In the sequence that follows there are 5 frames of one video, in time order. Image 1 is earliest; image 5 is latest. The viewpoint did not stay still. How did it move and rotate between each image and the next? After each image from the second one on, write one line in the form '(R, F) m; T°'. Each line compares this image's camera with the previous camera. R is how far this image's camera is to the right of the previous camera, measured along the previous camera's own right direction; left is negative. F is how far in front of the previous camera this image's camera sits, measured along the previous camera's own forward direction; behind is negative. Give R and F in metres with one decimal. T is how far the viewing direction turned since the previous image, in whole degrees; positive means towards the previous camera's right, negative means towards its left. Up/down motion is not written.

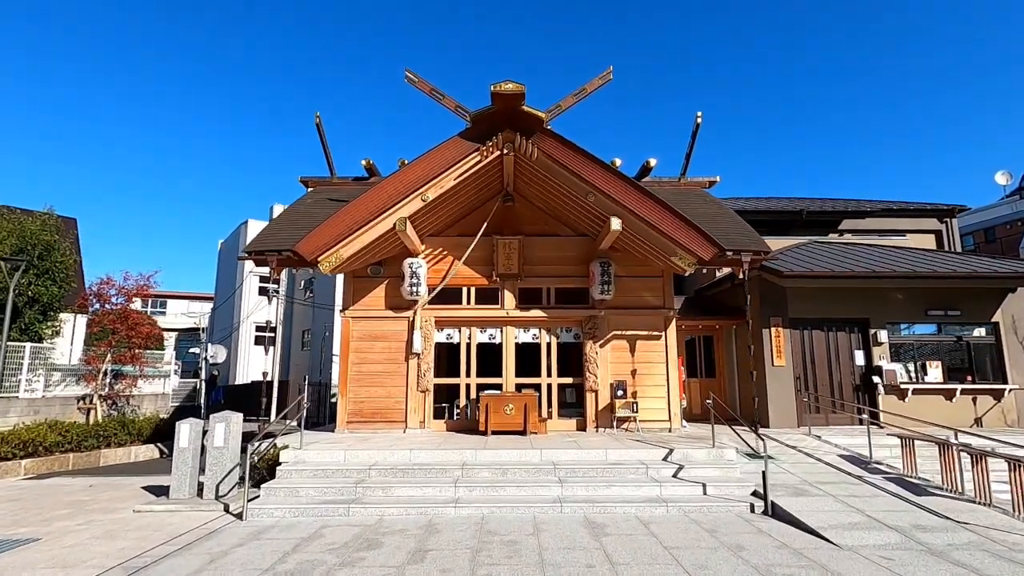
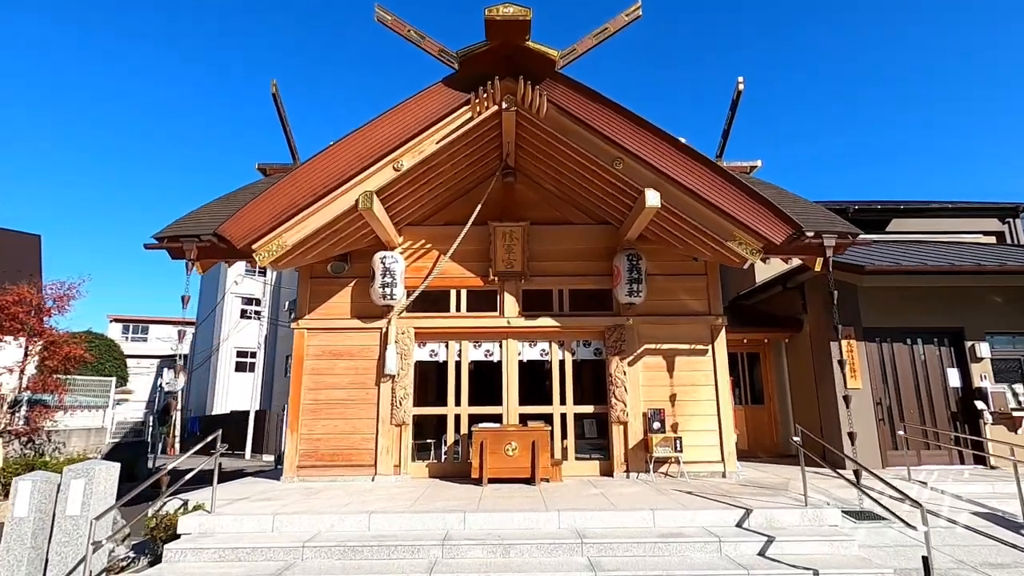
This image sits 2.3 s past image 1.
(0.0, +2.0) m; 0°
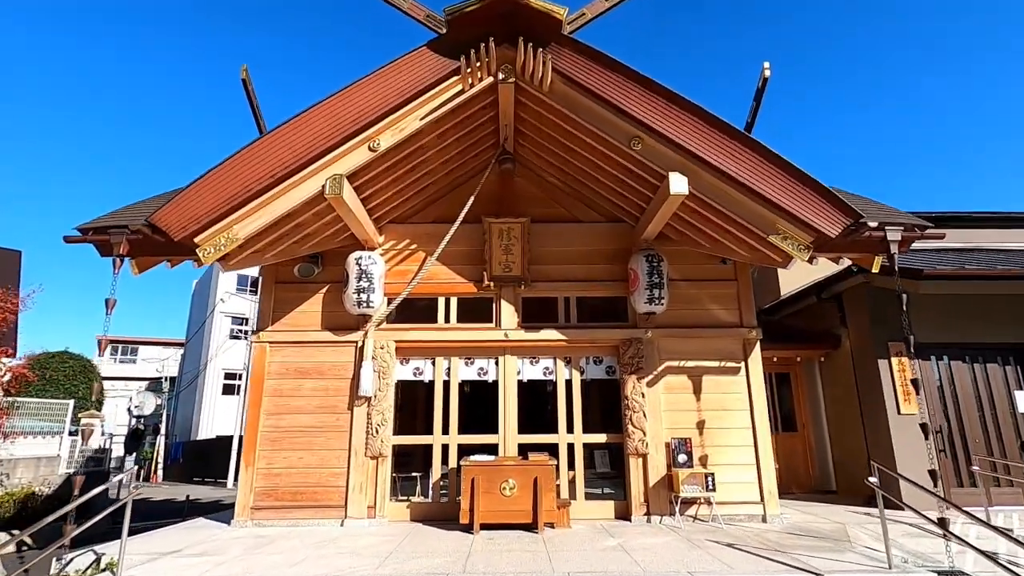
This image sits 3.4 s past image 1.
(0.0, +1.0) m; 0°
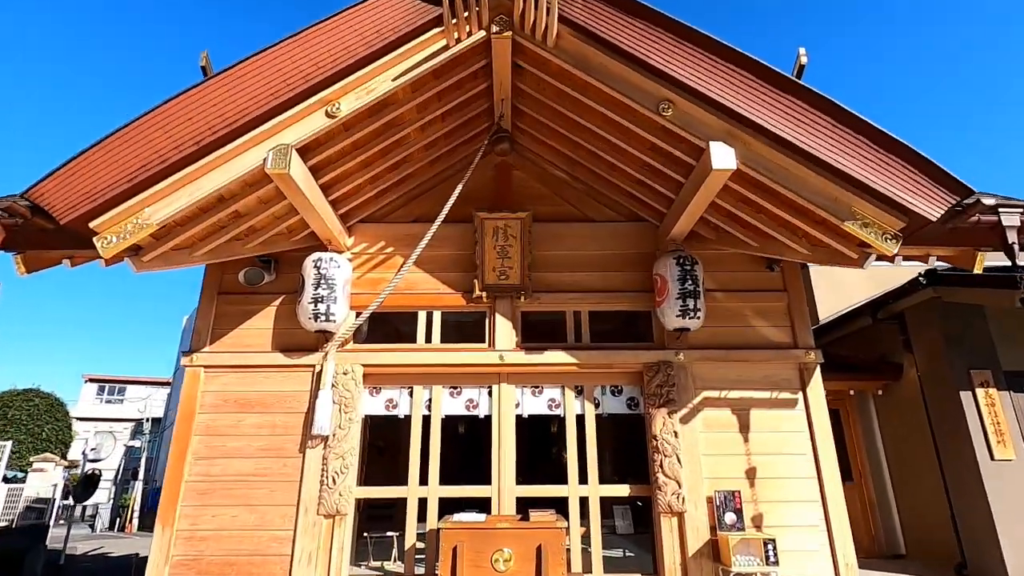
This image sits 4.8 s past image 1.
(0.0, +1.2) m; 0°
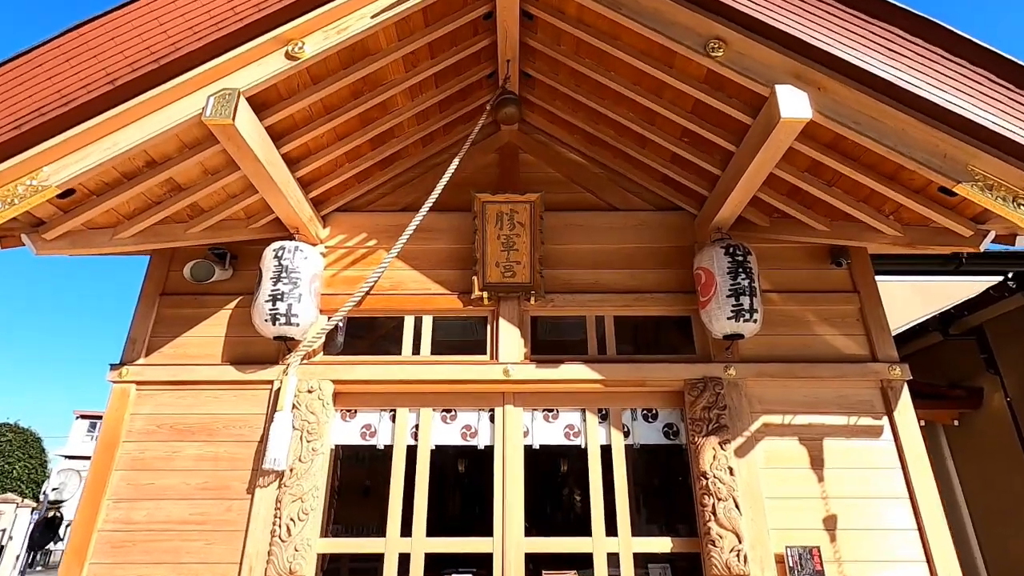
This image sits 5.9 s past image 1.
(0.0, +0.9) m; 0°
